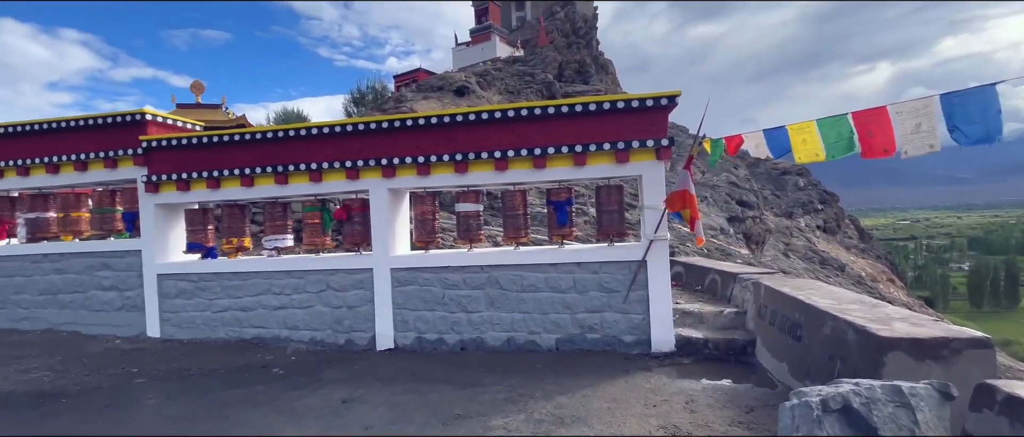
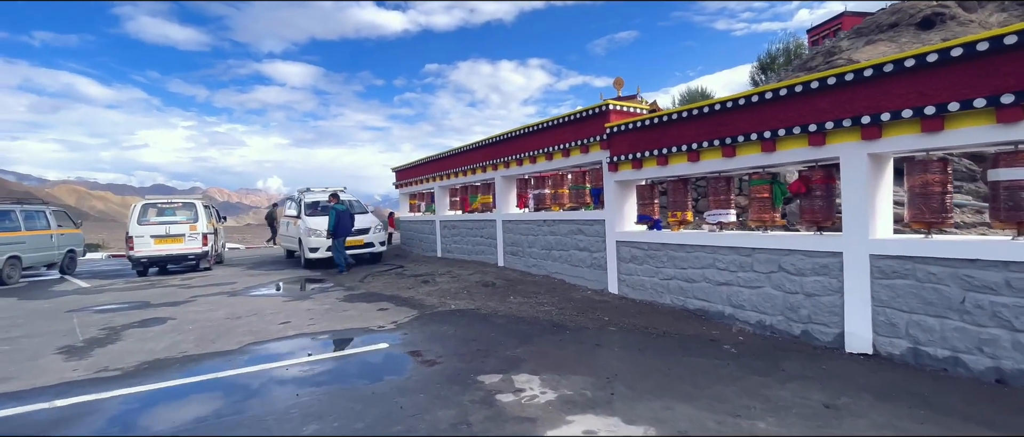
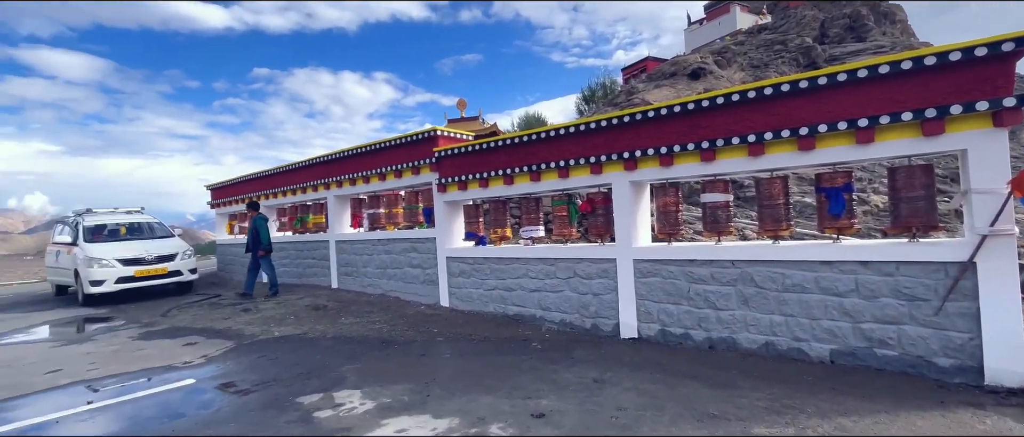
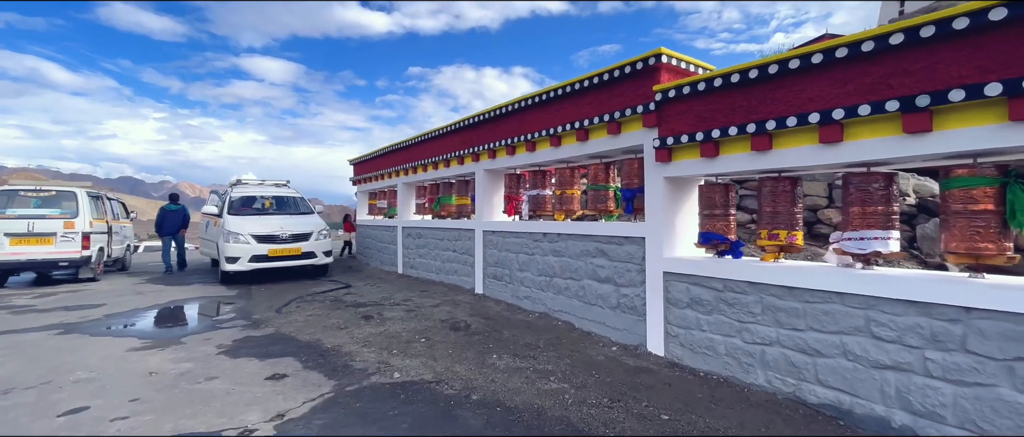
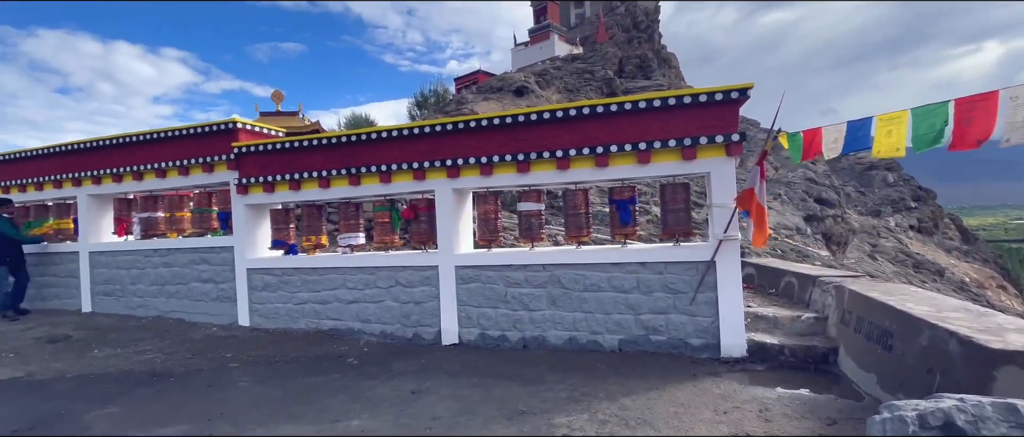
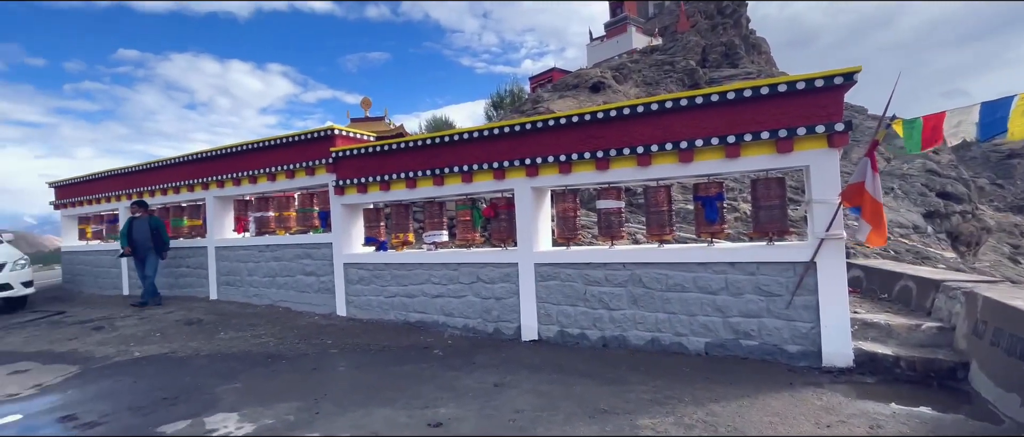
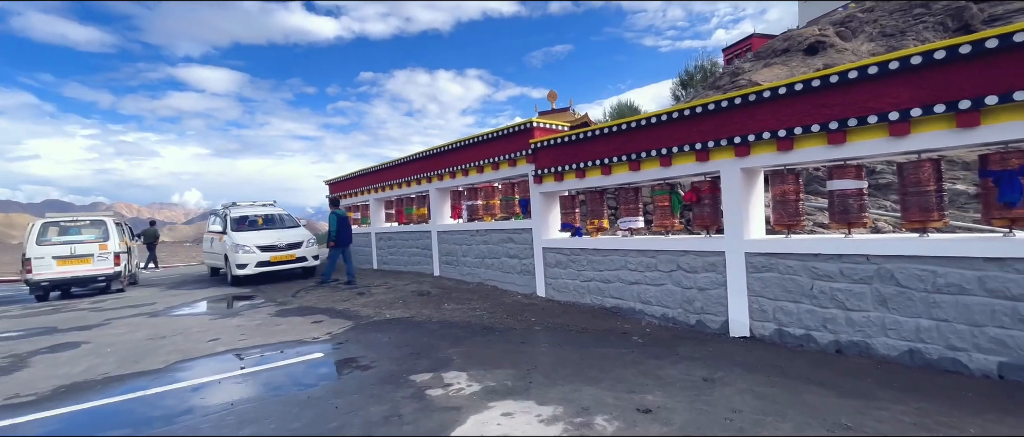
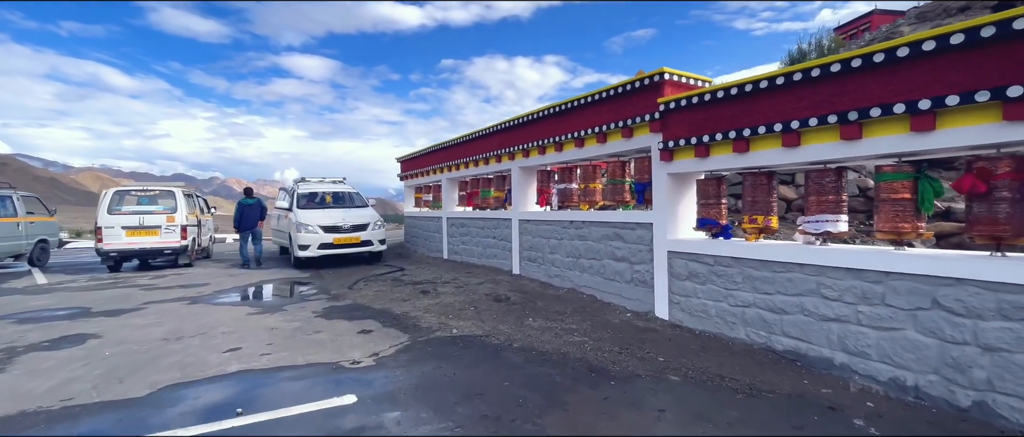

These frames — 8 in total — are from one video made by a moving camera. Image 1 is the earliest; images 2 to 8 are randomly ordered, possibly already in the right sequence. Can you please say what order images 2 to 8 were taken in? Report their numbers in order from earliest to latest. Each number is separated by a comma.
5, 6, 3, 7, 2, 8, 4
